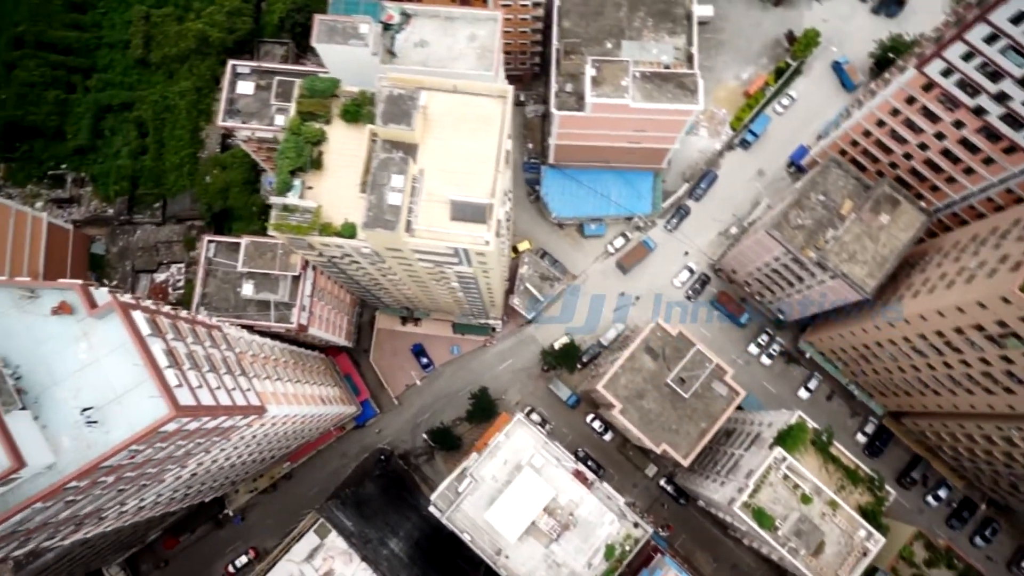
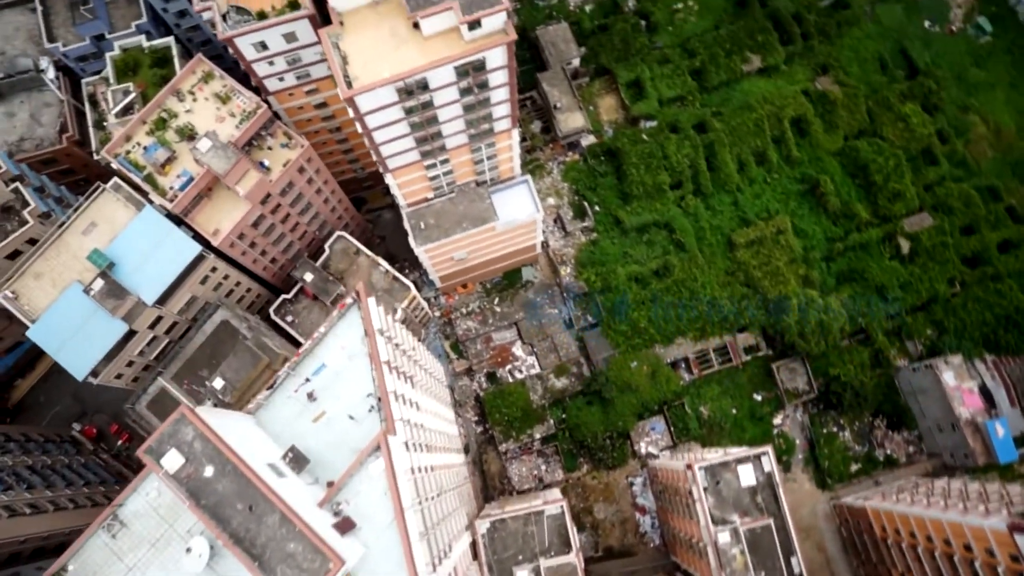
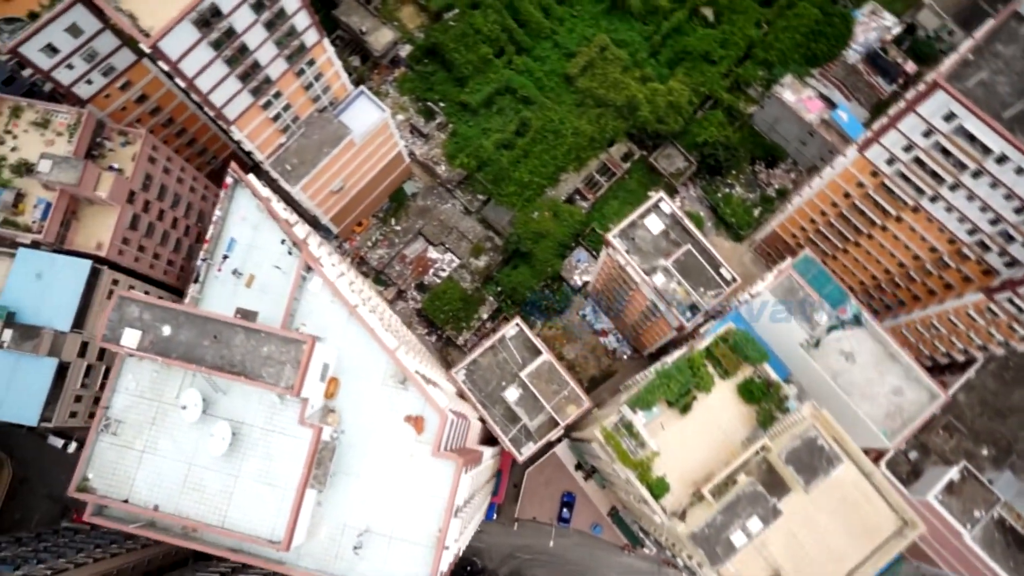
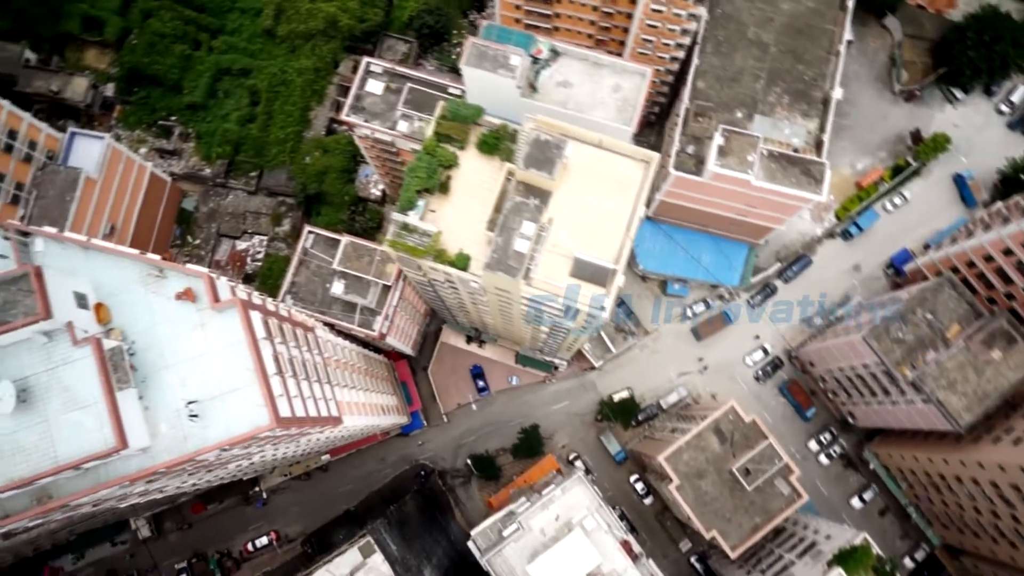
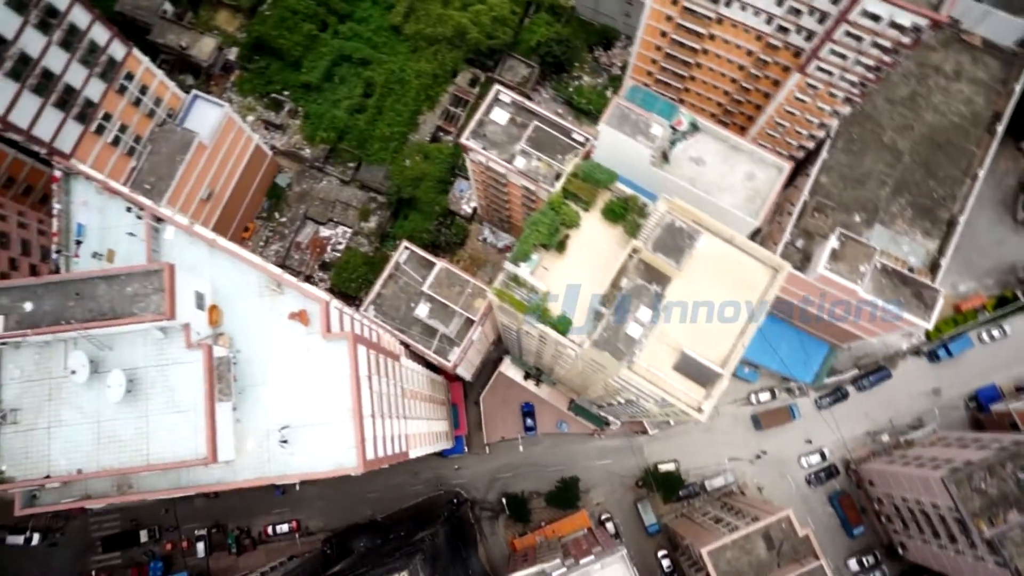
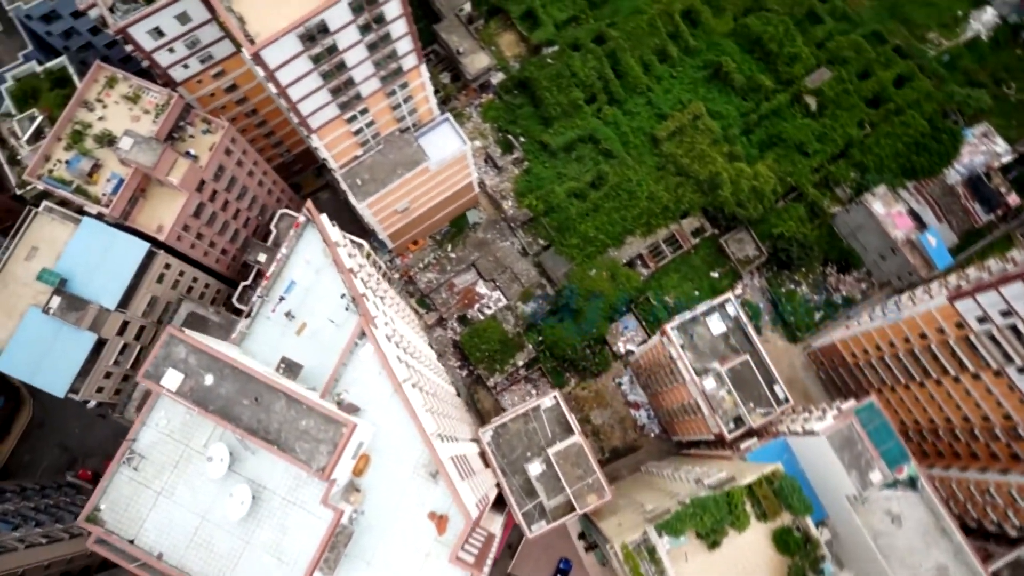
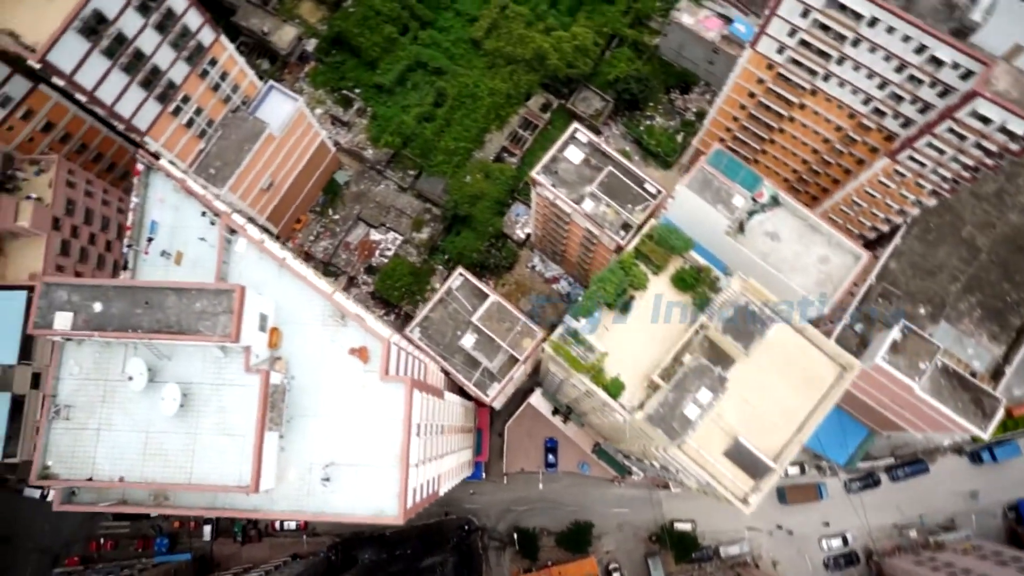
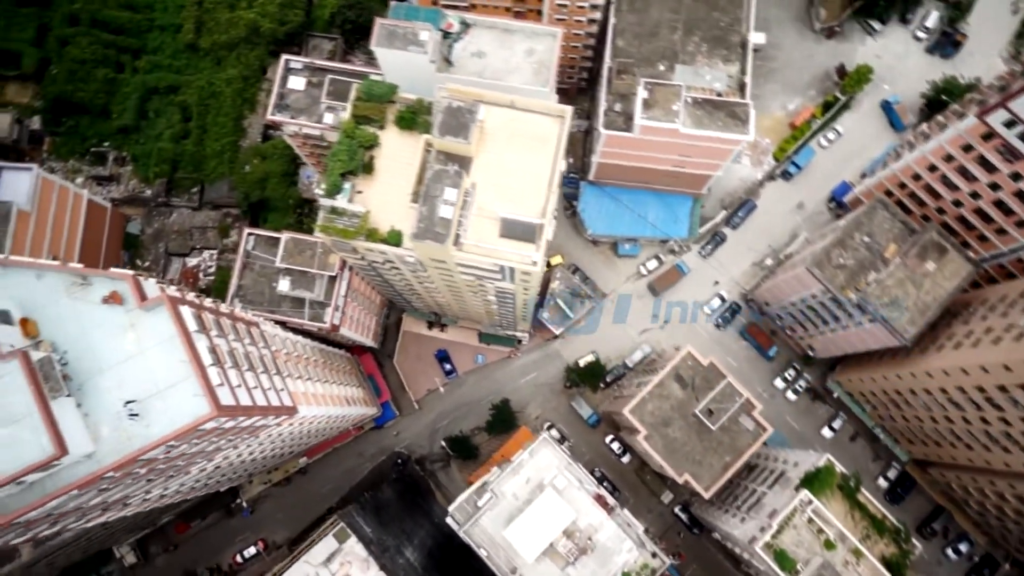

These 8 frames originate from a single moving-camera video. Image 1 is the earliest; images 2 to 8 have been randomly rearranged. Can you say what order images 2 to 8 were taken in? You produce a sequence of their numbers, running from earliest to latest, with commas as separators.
8, 4, 5, 7, 3, 6, 2
